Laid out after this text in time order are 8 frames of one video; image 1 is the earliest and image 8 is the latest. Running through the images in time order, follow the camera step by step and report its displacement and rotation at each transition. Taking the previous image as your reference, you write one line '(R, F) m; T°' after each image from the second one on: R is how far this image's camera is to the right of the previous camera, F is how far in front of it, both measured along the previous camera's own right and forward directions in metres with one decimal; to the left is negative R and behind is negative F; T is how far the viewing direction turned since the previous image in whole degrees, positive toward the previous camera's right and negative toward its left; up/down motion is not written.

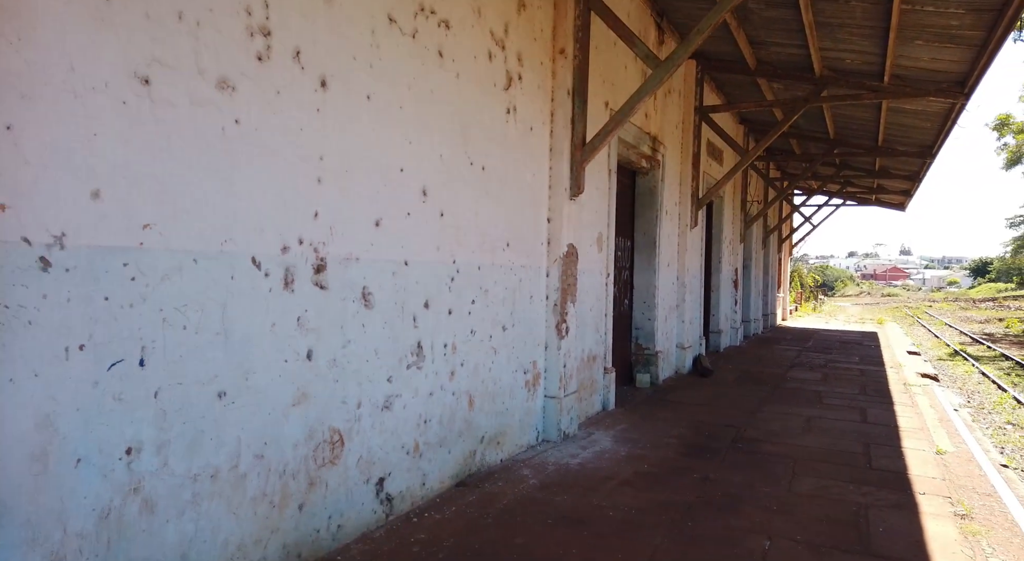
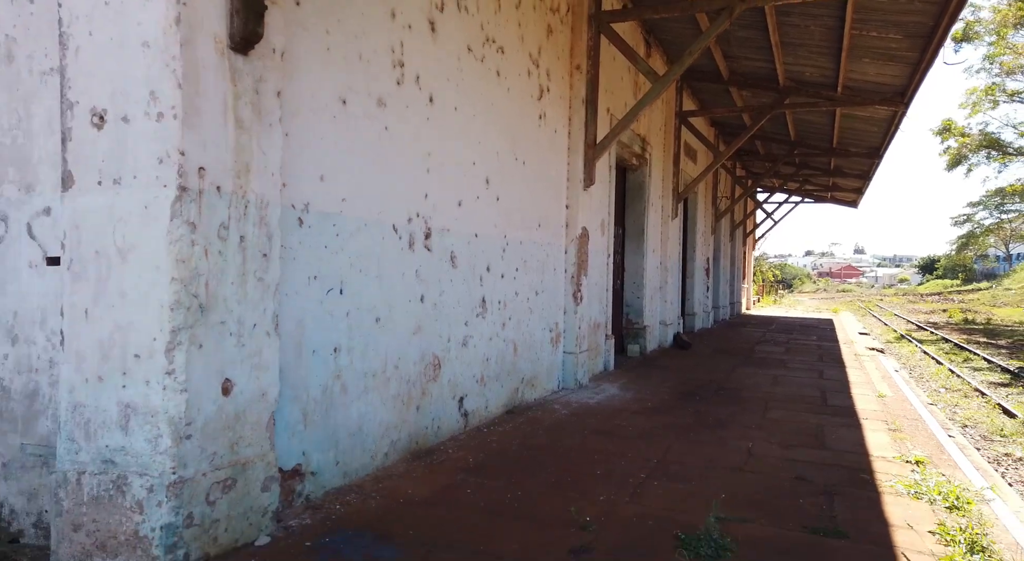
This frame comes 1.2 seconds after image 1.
(-0.6, -1.1) m; +3°
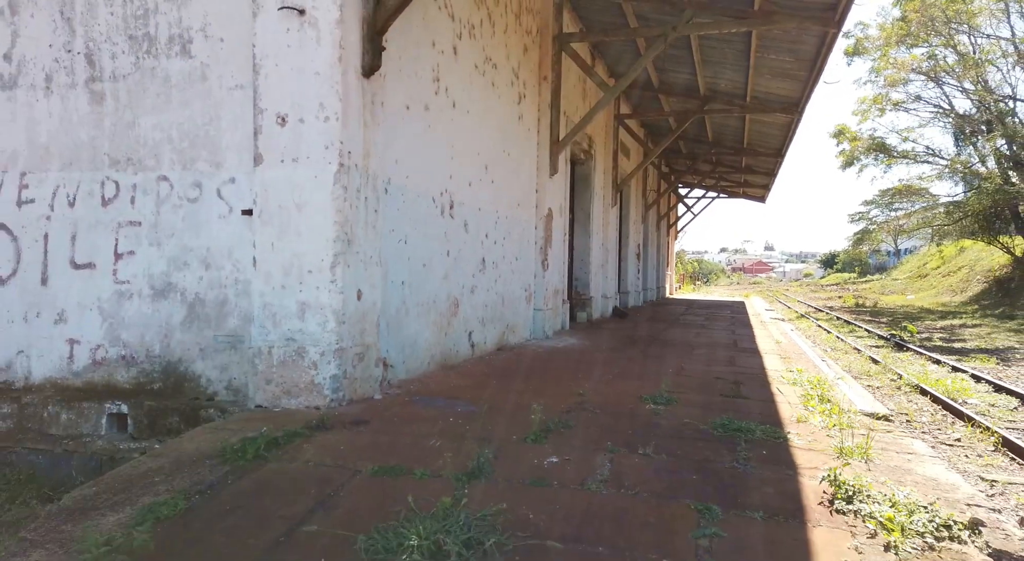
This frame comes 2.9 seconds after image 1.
(-0.6, -1.4) m; +6°
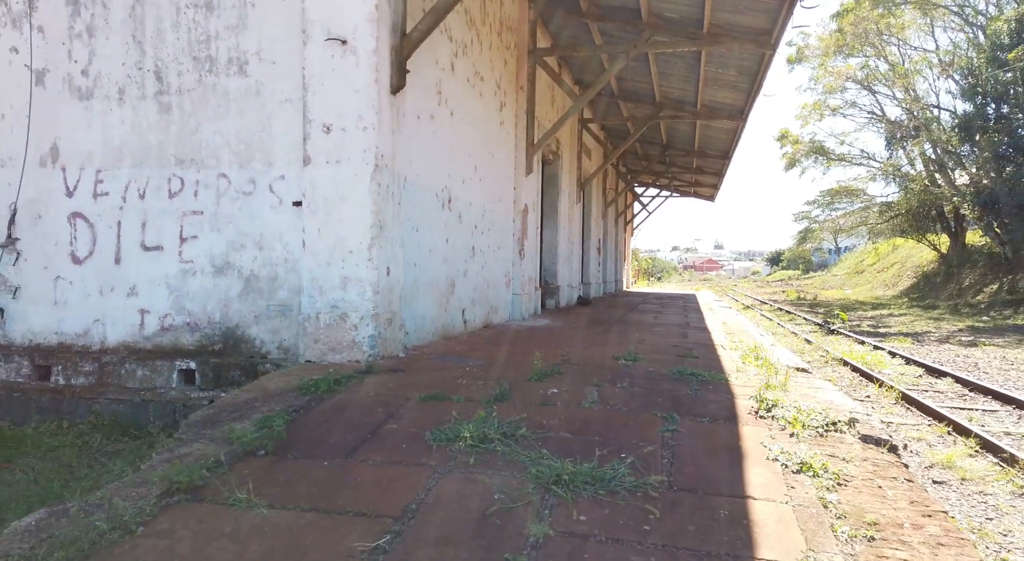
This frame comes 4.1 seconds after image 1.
(-0.3, -0.9) m; +4°
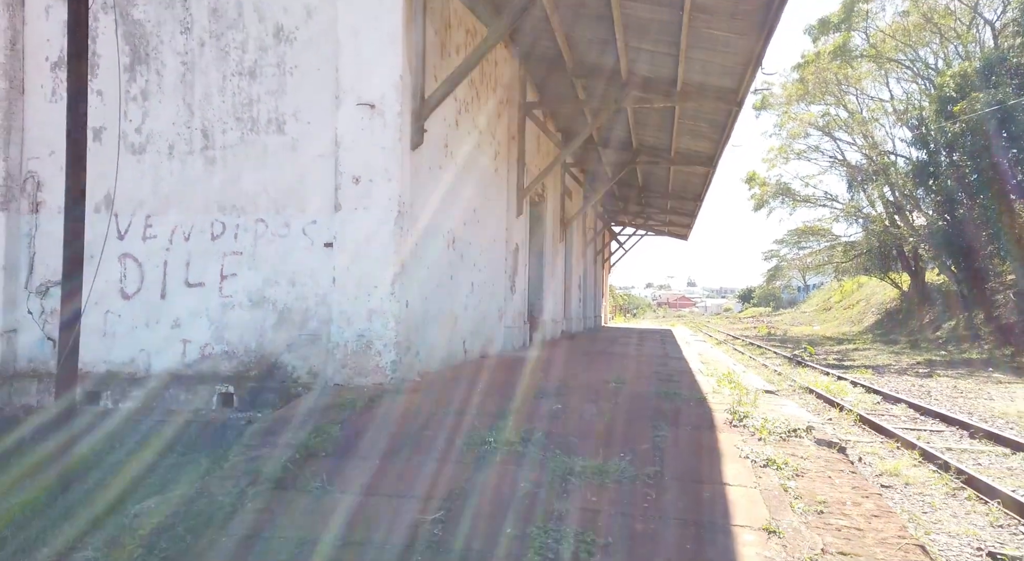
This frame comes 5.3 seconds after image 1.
(-0.2, -0.6) m; +2°
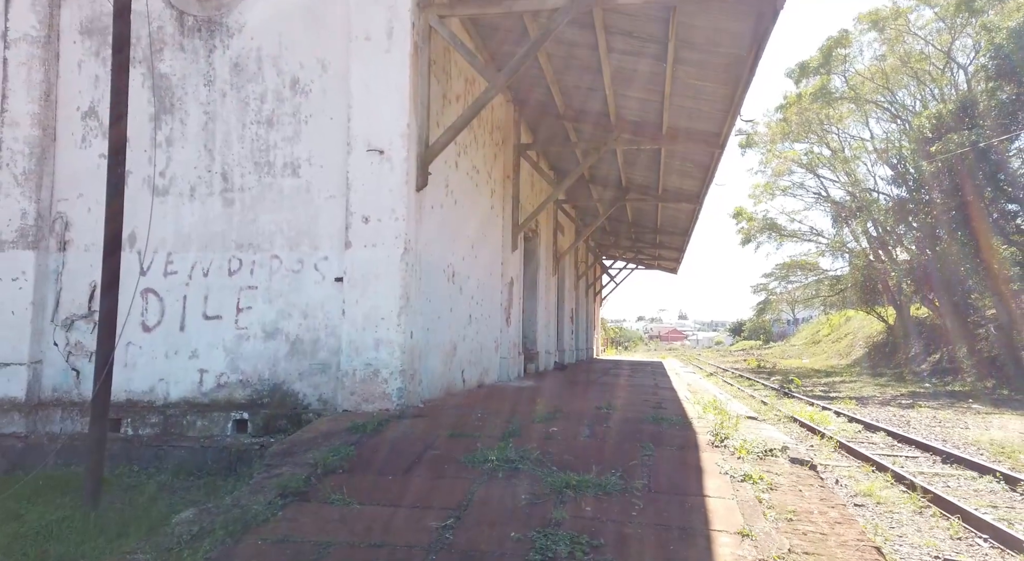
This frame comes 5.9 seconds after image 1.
(-0.1, -0.4) m; +1°
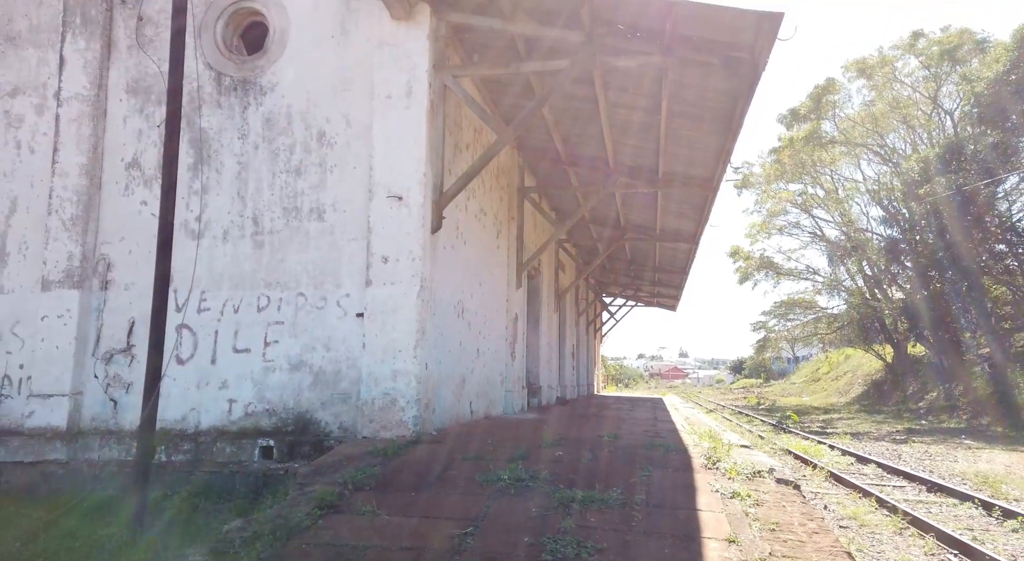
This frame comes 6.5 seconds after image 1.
(-0.1, -0.5) m; 0°
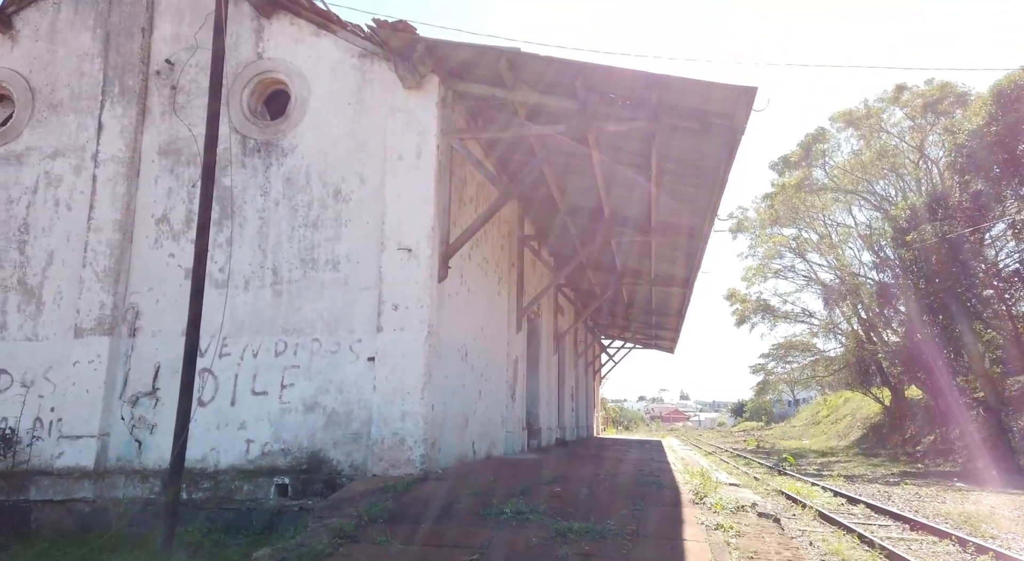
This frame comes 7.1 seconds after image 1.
(0.0, -0.5) m; 0°
